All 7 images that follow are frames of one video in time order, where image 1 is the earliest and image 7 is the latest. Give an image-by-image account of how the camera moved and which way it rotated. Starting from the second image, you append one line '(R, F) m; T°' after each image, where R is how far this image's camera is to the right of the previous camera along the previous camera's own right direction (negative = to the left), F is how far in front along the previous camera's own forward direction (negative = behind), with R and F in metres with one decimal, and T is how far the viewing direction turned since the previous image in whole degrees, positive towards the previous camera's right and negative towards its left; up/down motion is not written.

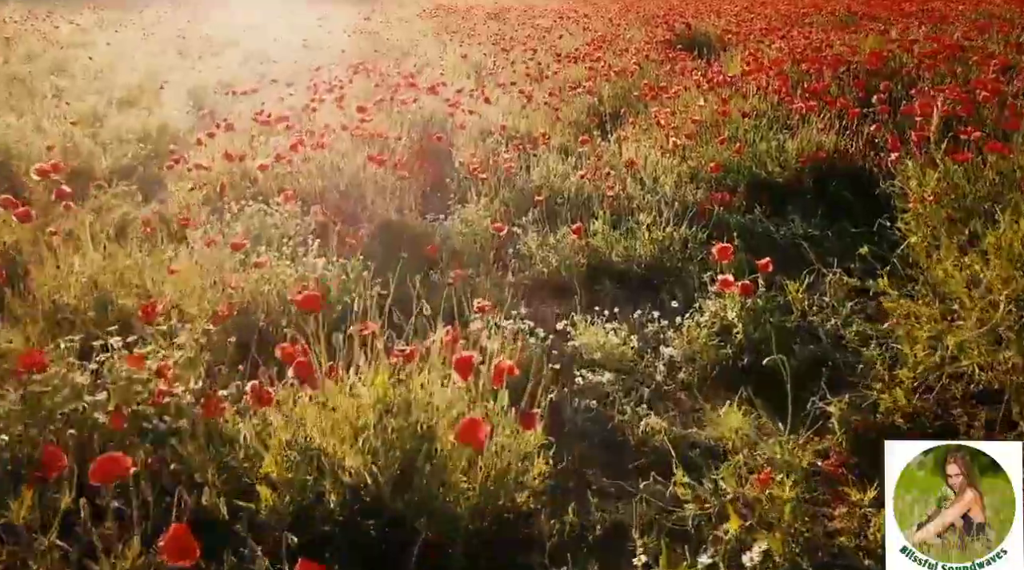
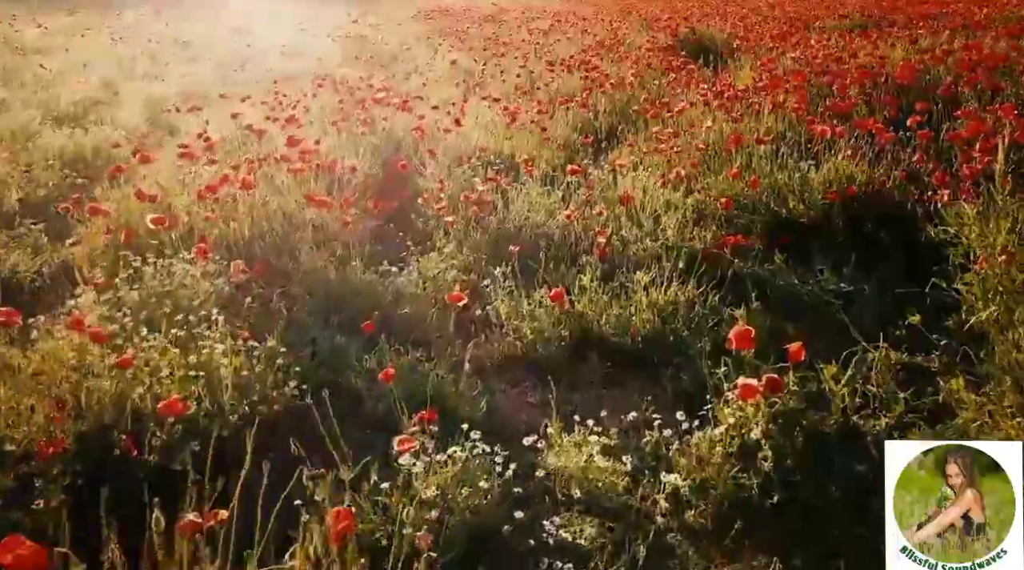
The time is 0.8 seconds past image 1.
(0.0, +0.3) m; 0°
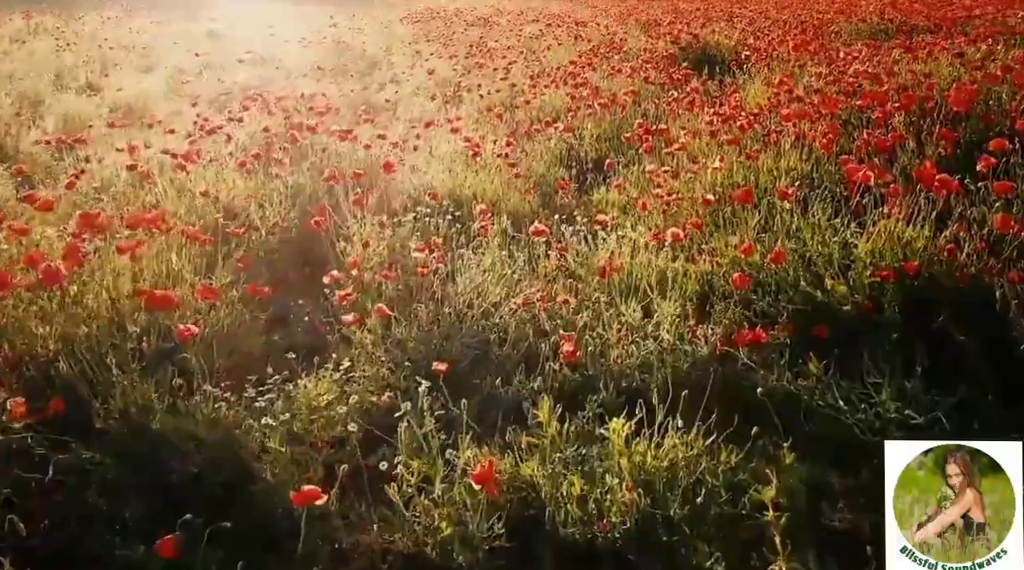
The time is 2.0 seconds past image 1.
(+0.1, +0.4) m; 0°
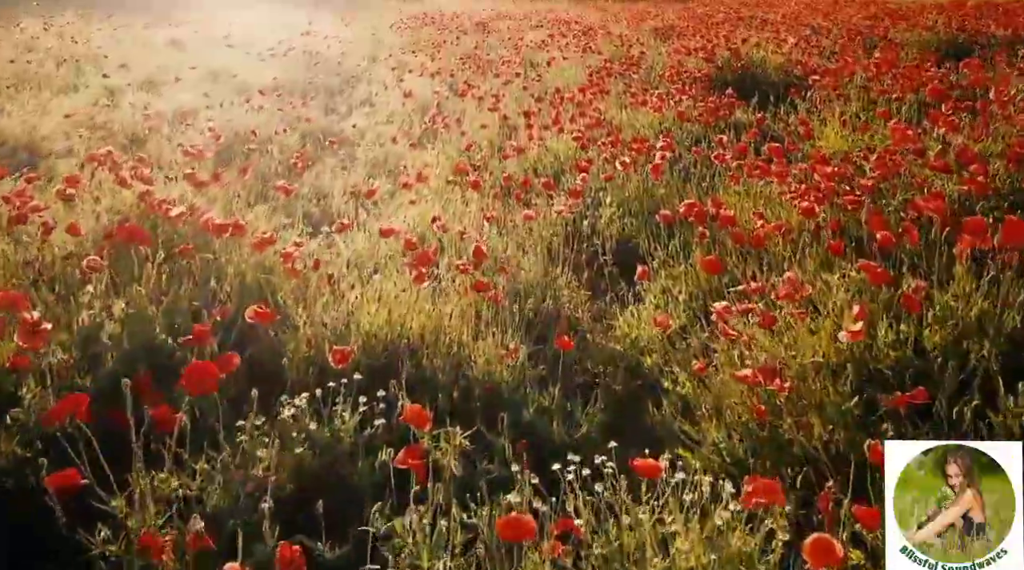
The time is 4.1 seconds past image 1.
(0.0, +0.7) m; 0°
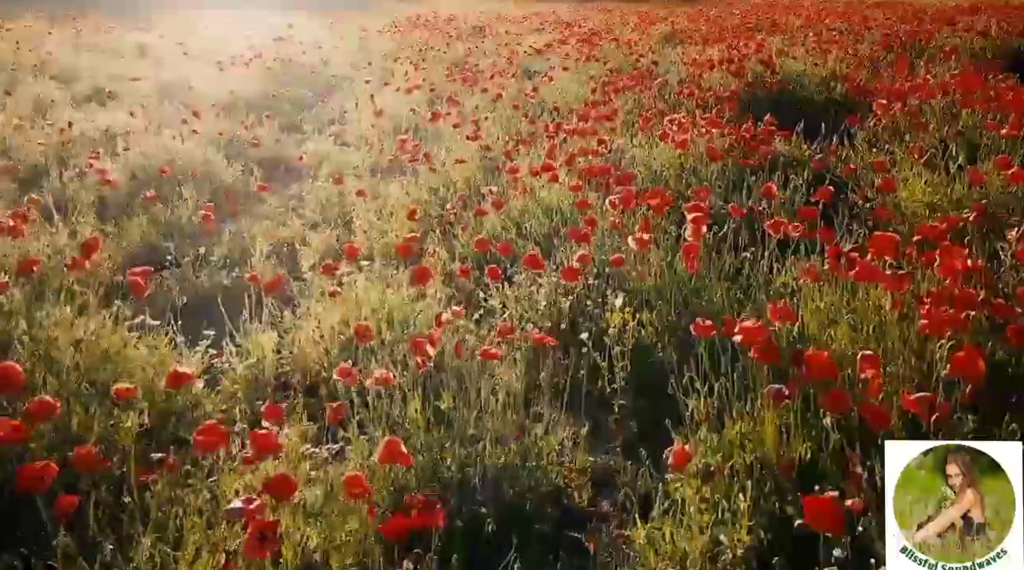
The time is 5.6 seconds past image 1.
(0.0, +0.5) m; 0°
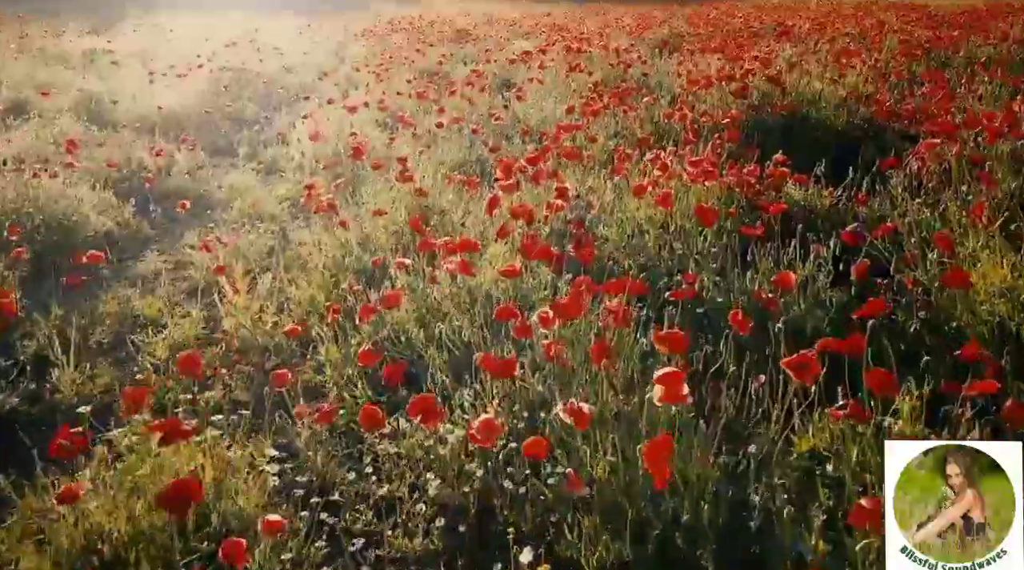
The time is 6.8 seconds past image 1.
(+0.1, +0.4) m; 0°
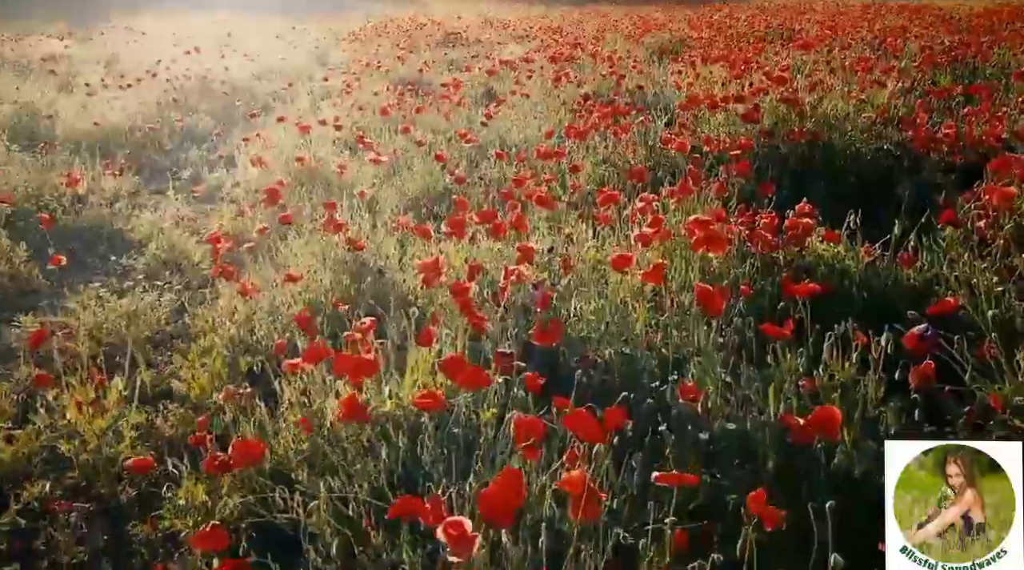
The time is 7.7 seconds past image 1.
(+0.1, +0.3) m; 0°
